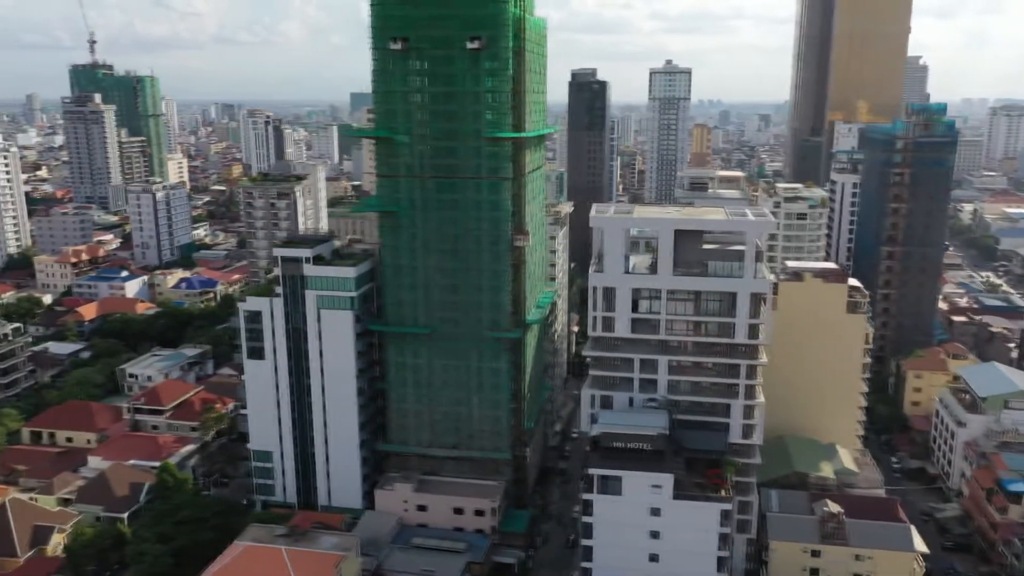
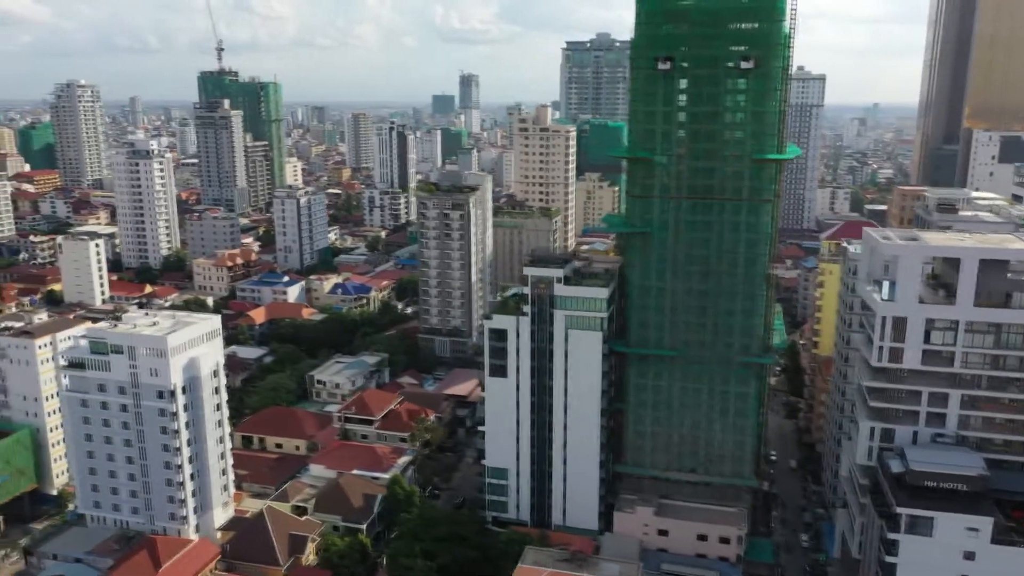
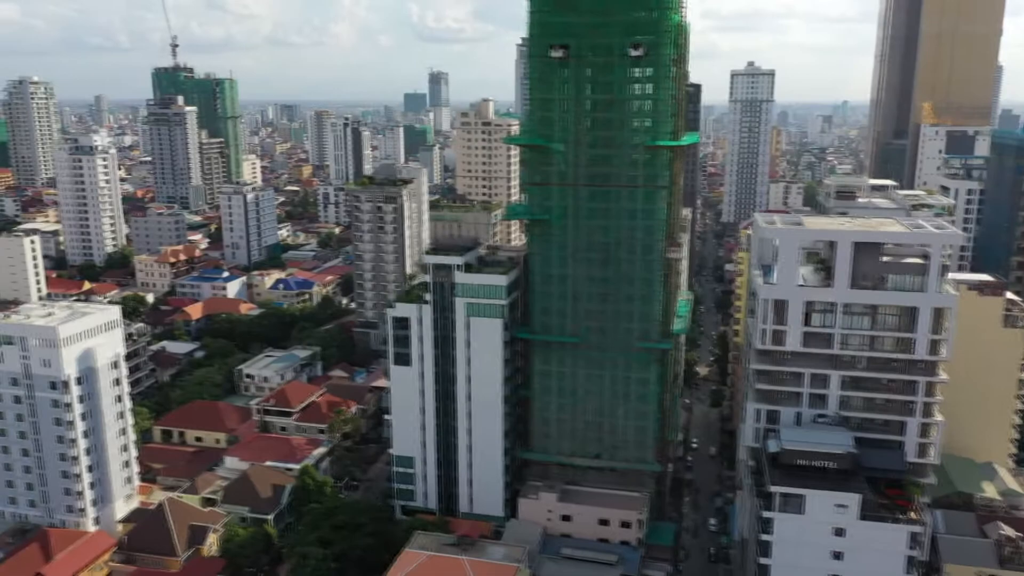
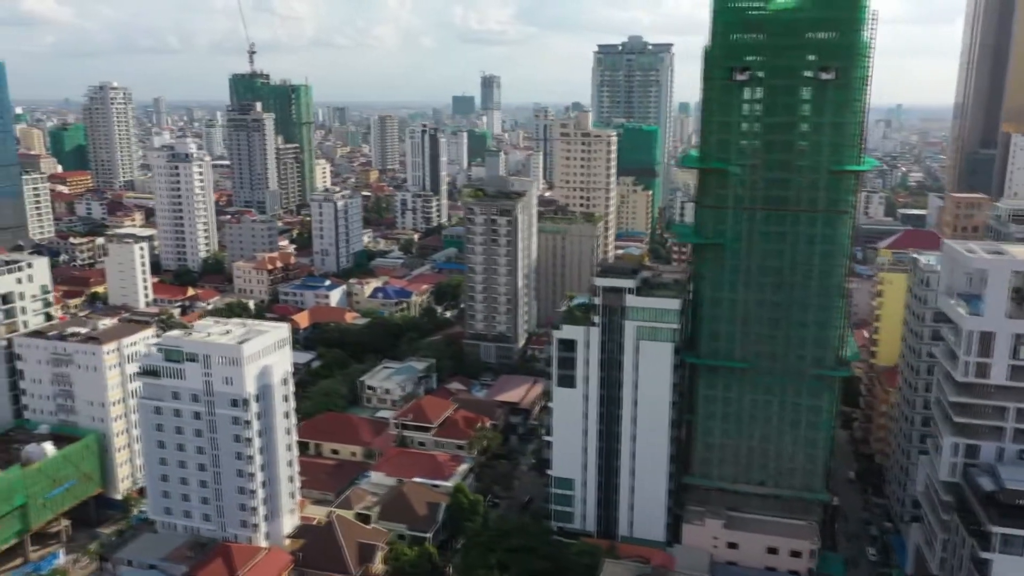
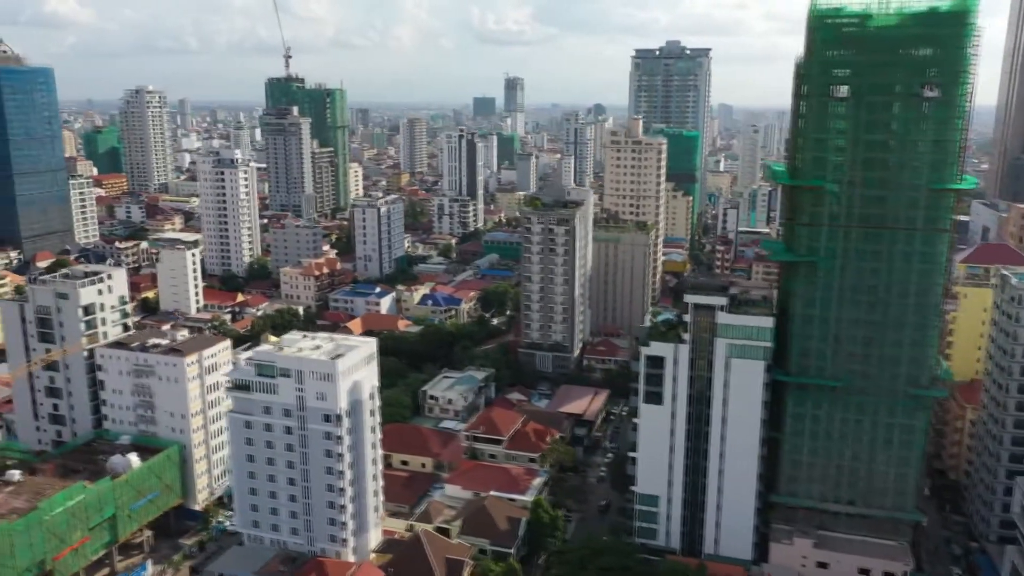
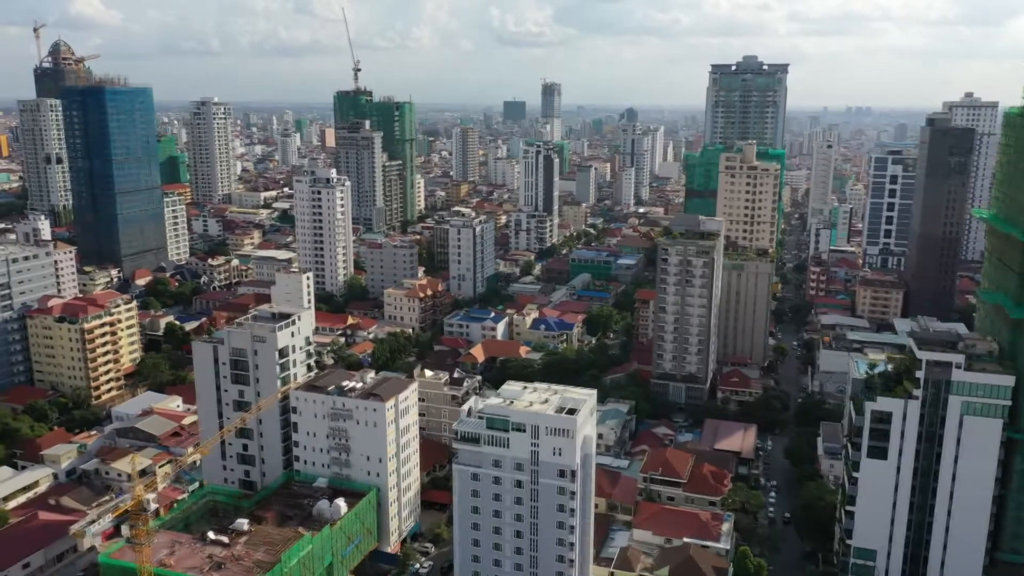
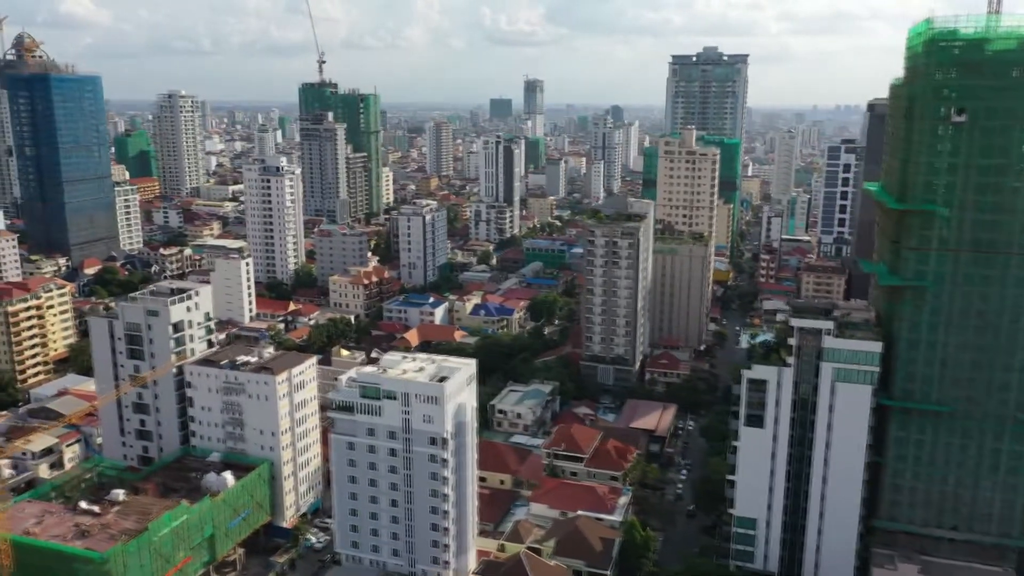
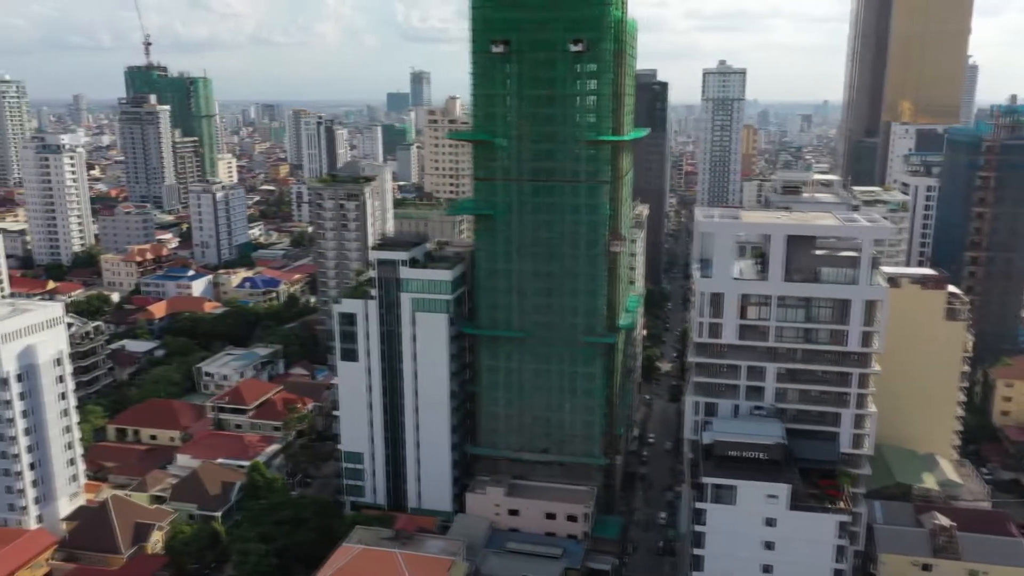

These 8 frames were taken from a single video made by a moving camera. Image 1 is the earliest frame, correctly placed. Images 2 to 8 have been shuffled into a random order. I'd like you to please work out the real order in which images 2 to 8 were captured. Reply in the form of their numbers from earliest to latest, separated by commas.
8, 3, 2, 4, 5, 7, 6
